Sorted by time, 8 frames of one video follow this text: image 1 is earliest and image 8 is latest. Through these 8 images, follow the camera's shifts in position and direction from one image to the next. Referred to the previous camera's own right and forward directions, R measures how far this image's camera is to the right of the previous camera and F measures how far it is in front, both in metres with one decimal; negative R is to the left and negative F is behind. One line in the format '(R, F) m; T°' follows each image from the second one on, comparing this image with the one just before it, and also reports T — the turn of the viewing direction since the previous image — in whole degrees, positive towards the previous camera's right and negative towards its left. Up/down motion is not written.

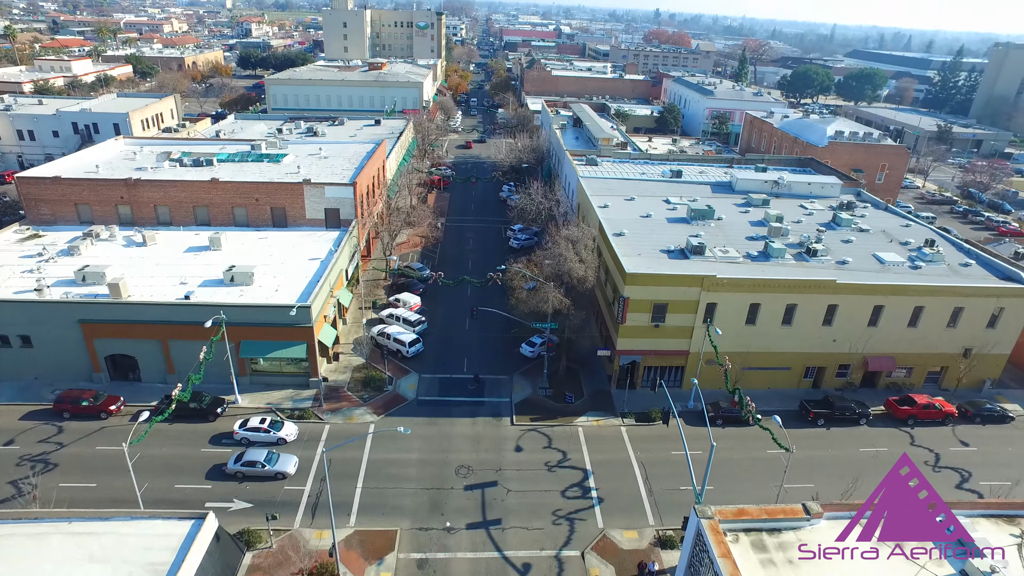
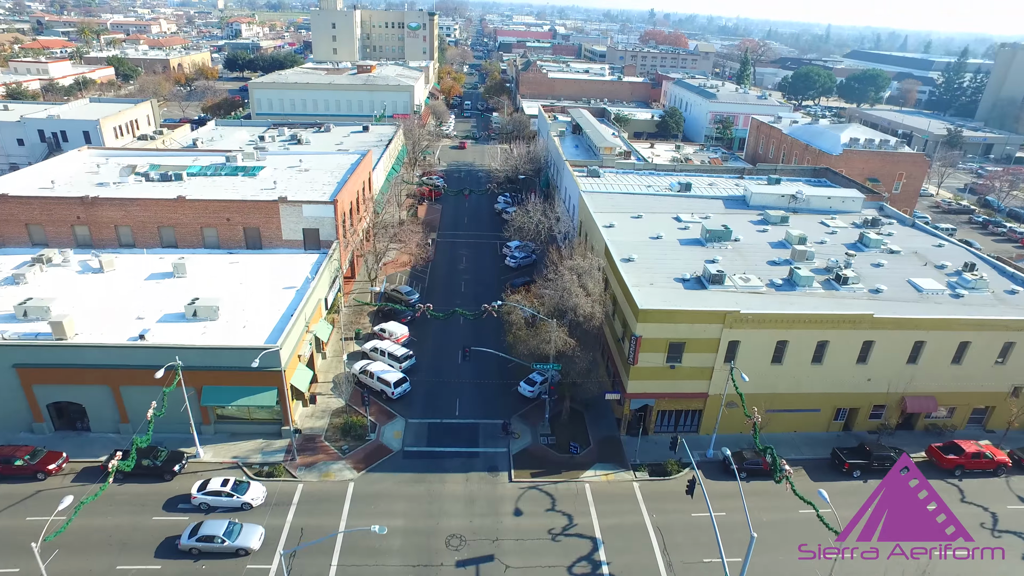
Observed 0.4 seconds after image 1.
(-0.1, +3.8) m; 0°
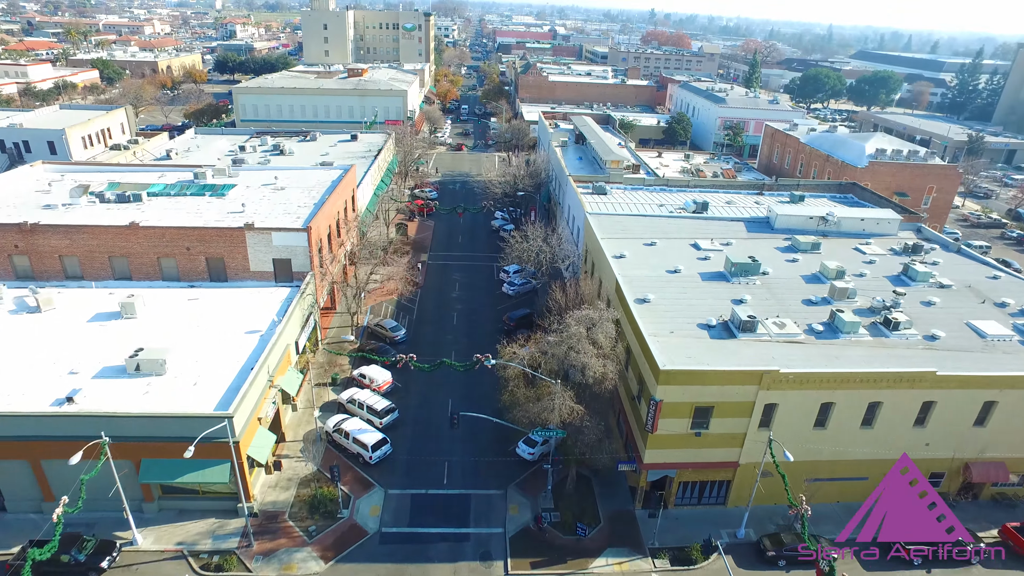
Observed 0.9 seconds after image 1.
(+0.2, +4.6) m; 0°
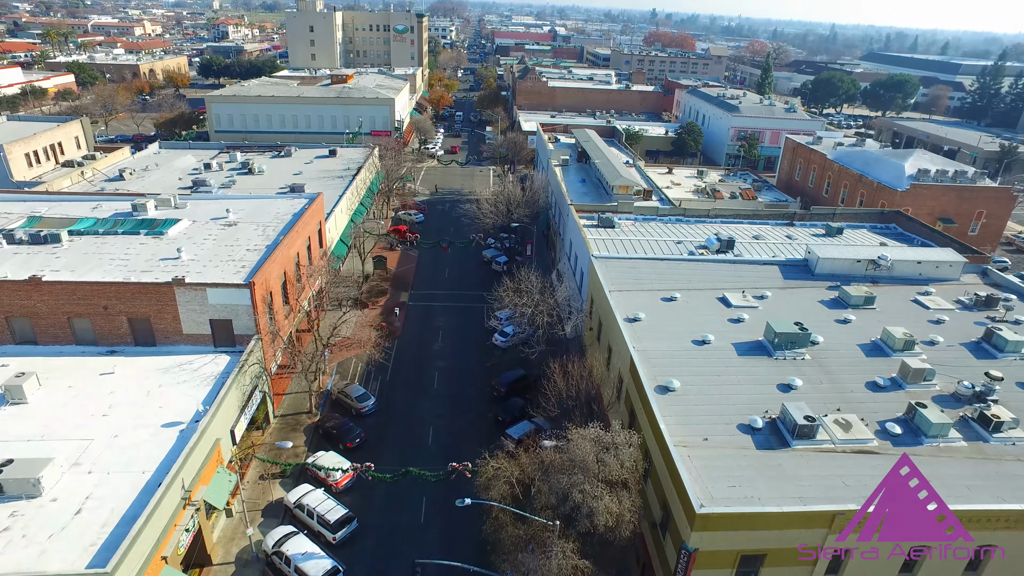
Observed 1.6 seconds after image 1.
(+0.5, +6.5) m; 0°
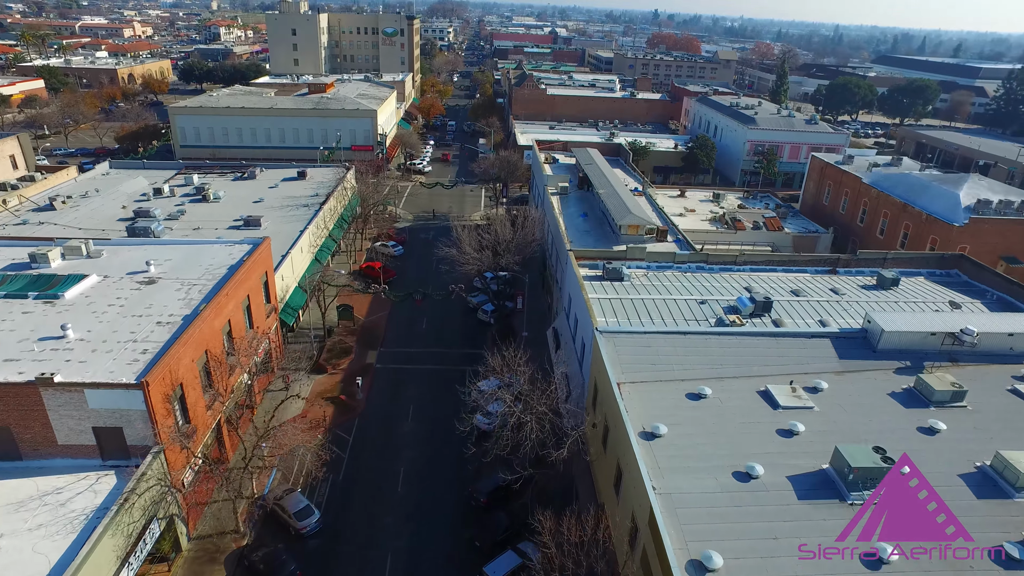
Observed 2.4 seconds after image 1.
(+0.8, +7.2) m; 0°
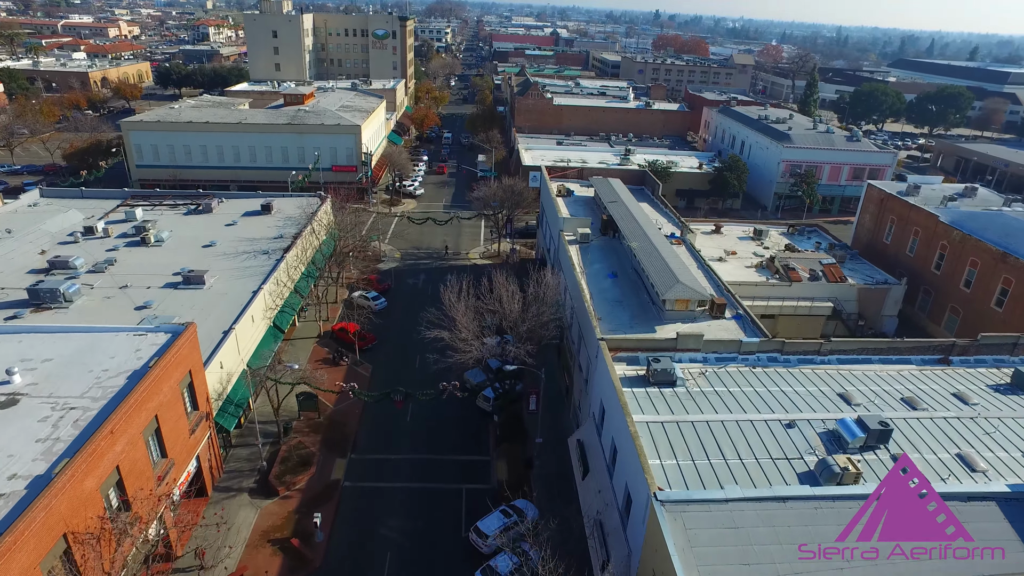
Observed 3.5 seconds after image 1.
(-0.6, +9.0) m; 0°
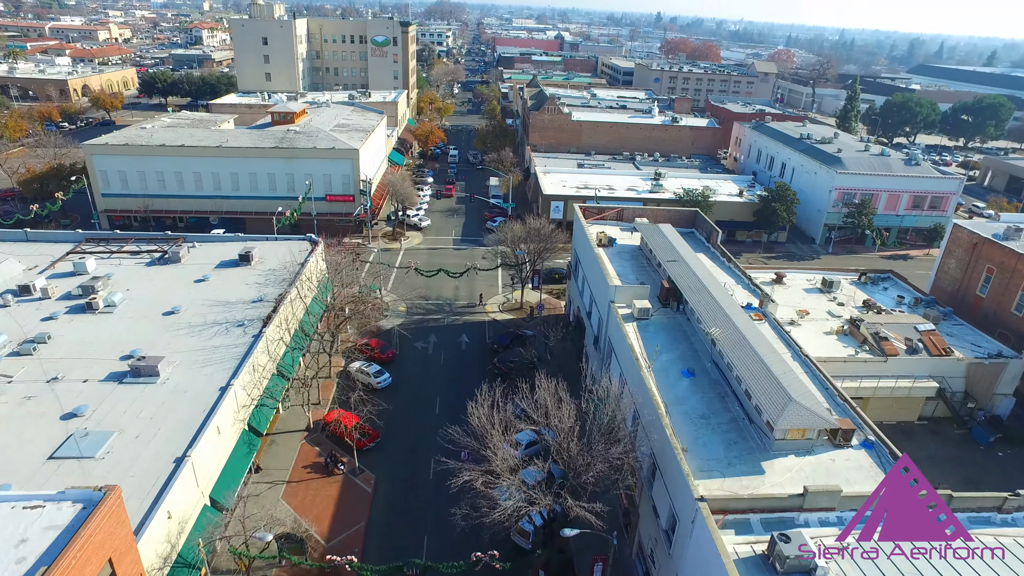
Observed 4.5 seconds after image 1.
(-1.9, +7.8) m; 0°
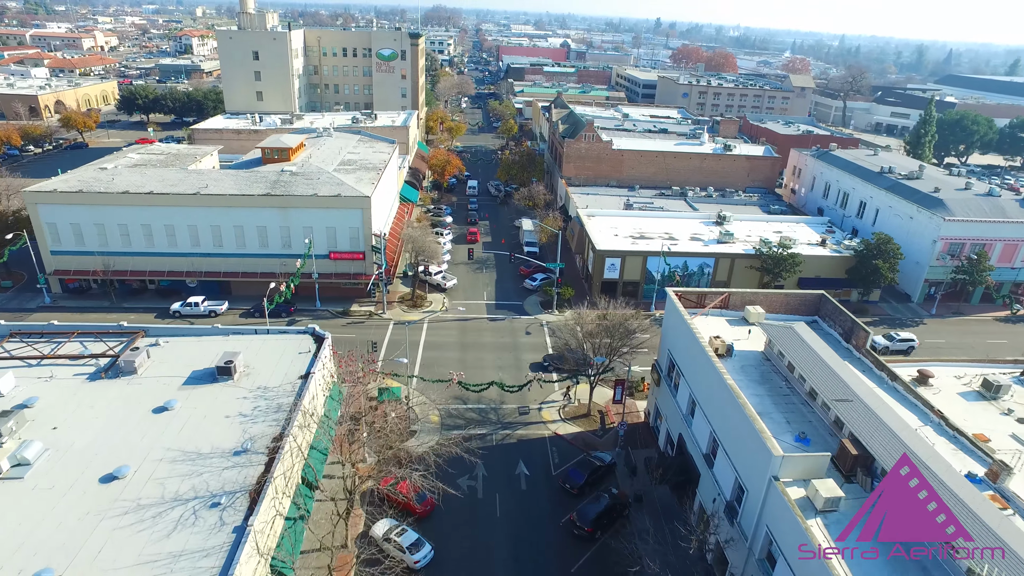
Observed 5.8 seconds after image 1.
(-3.8, +10.4) m; 0°
